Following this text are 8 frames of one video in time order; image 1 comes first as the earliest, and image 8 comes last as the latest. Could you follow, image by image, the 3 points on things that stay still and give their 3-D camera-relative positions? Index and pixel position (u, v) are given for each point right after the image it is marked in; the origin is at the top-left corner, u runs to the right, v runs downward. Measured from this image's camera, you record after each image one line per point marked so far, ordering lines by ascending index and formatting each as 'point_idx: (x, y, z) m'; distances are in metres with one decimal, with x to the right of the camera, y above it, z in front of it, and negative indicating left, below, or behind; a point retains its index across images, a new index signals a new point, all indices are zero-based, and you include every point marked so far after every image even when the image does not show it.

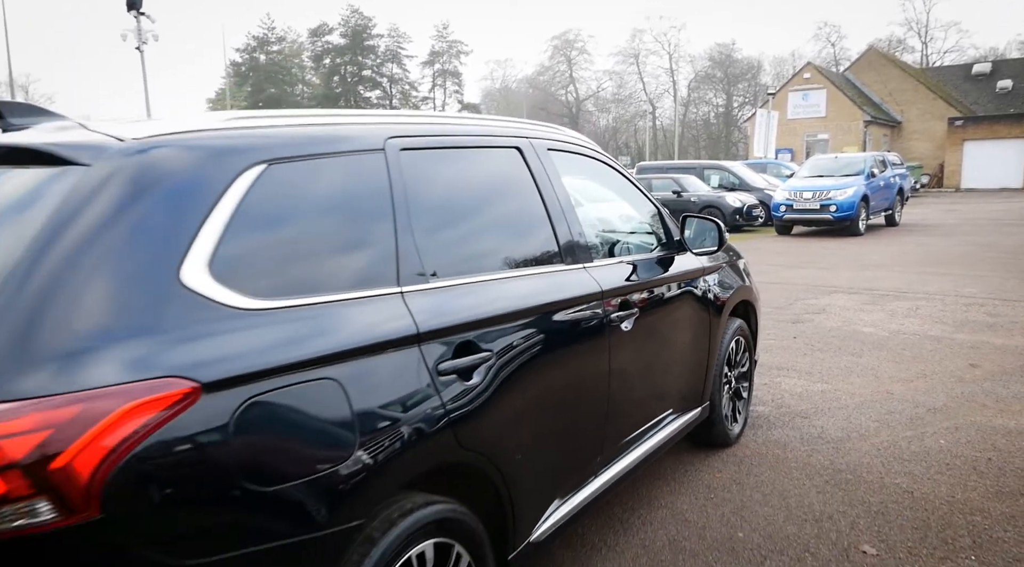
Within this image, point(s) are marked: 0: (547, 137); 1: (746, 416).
0: (+0.1, +0.6, +3.0) m
1: (+1.4, -0.8, +4.2) m
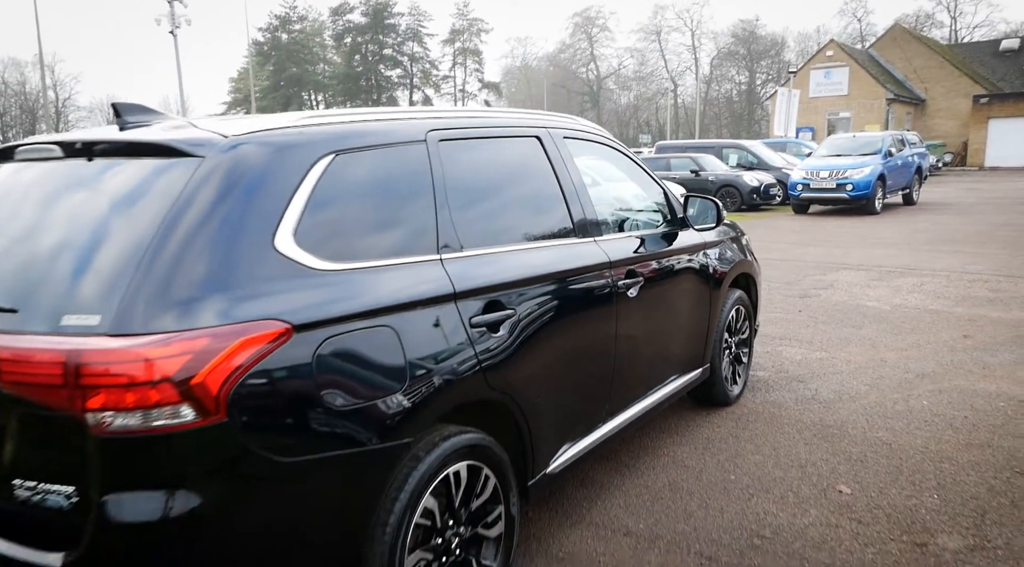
0: (+0.2, +0.8, +3.4) m
1: (+1.5, -0.6, +4.6) m
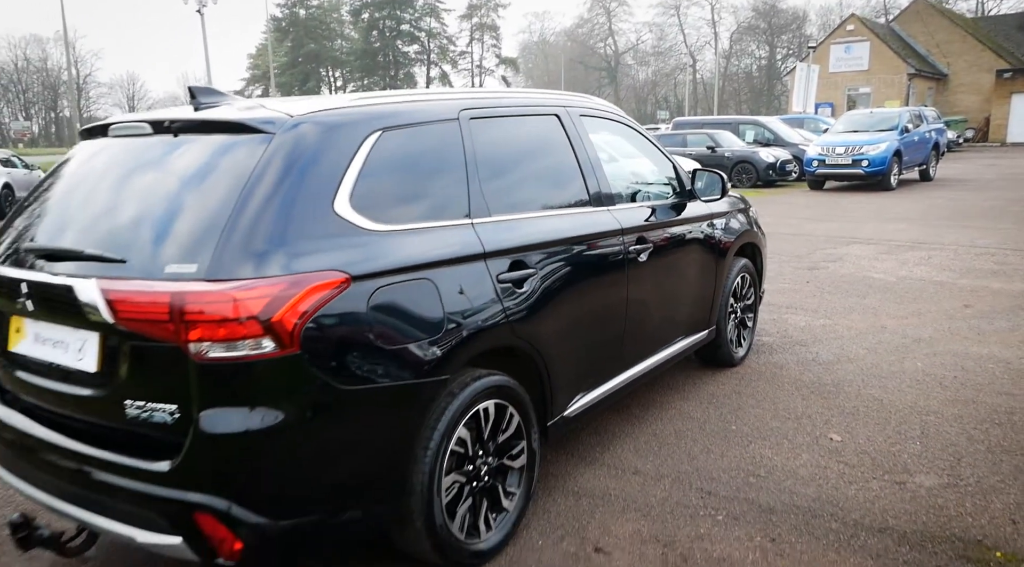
0: (+0.4, +0.9, +3.7) m
1: (+1.7, -0.4, +4.9) m
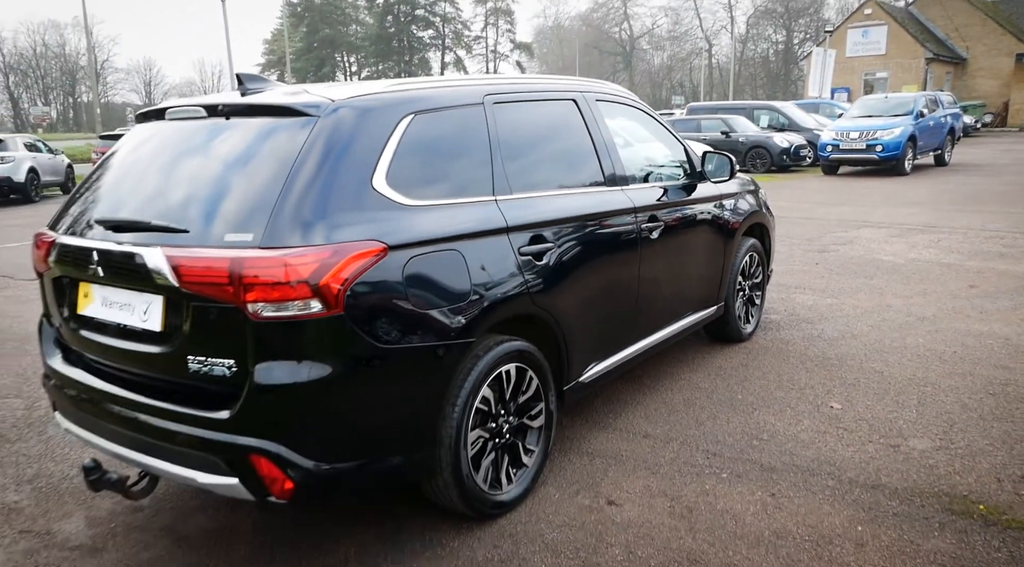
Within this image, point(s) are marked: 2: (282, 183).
0: (+0.5, +1.1, +3.9) m
1: (+1.8, -0.3, +5.1) m
2: (-0.7, +0.3, +2.3) m
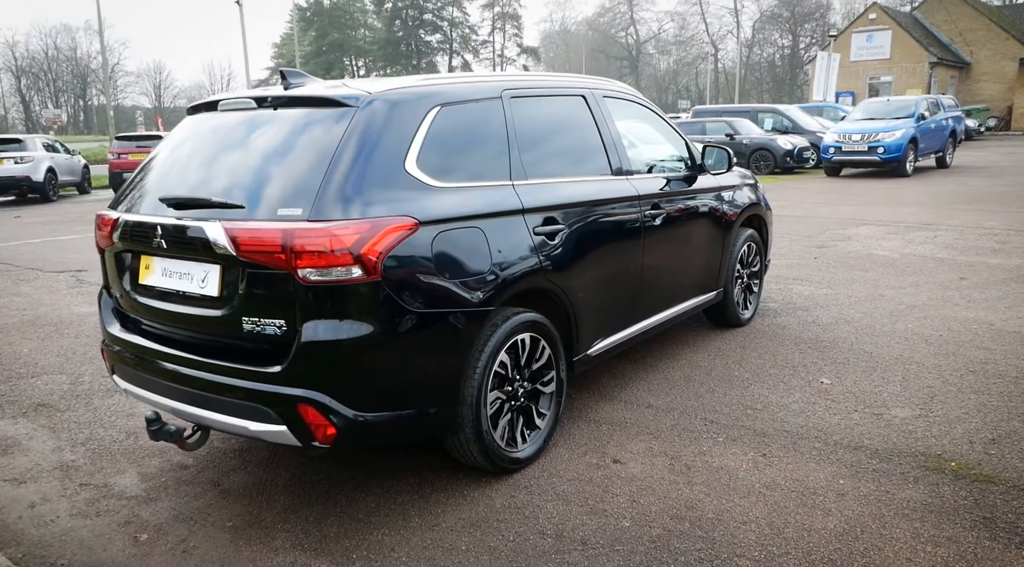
0: (+0.5, +1.2, +4.2) m
1: (+1.9, -0.2, +5.3) m
2: (-0.7, +0.5, +2.6) m
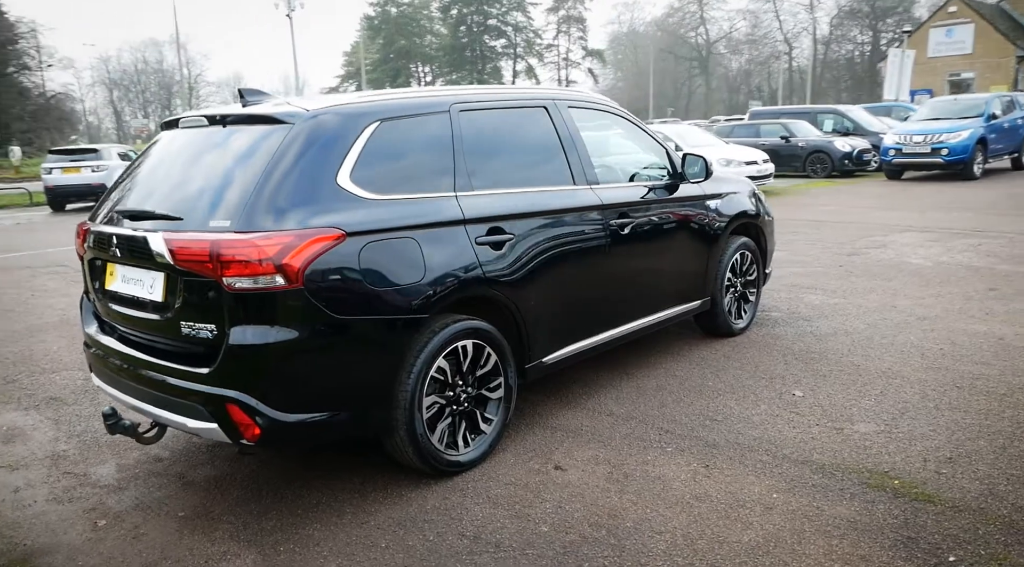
0: (+0.4, +1.1, +4.2) m
1: (+1.8, -0.2, +5.2) m
2: (-1.0, +0.4, +2.8) m
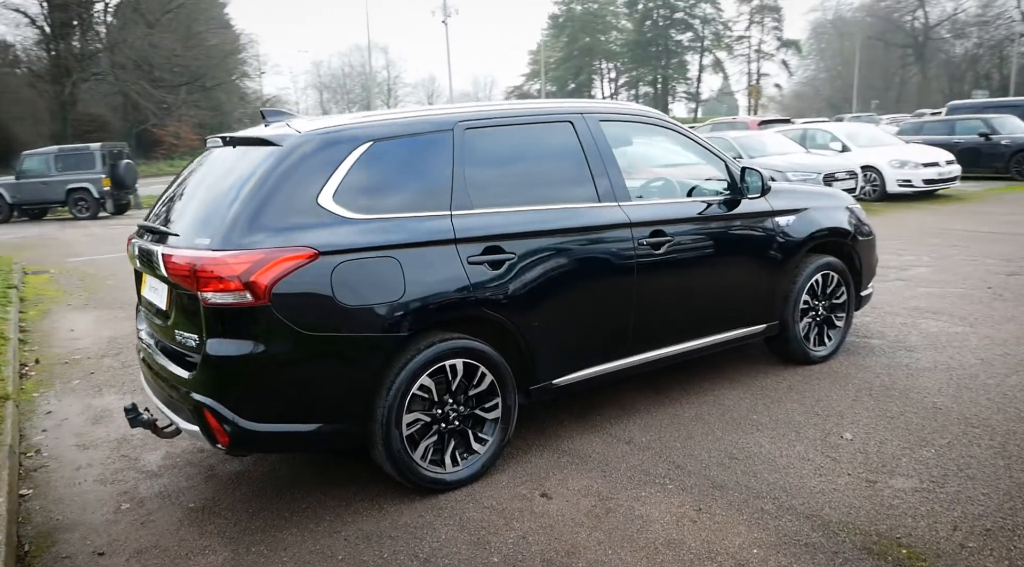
0: (+0.6, +1.0, +4.0) m
1: (+2.2, -0.4, +4.7) m
2: (-1.1, +0.4, +3.0) m
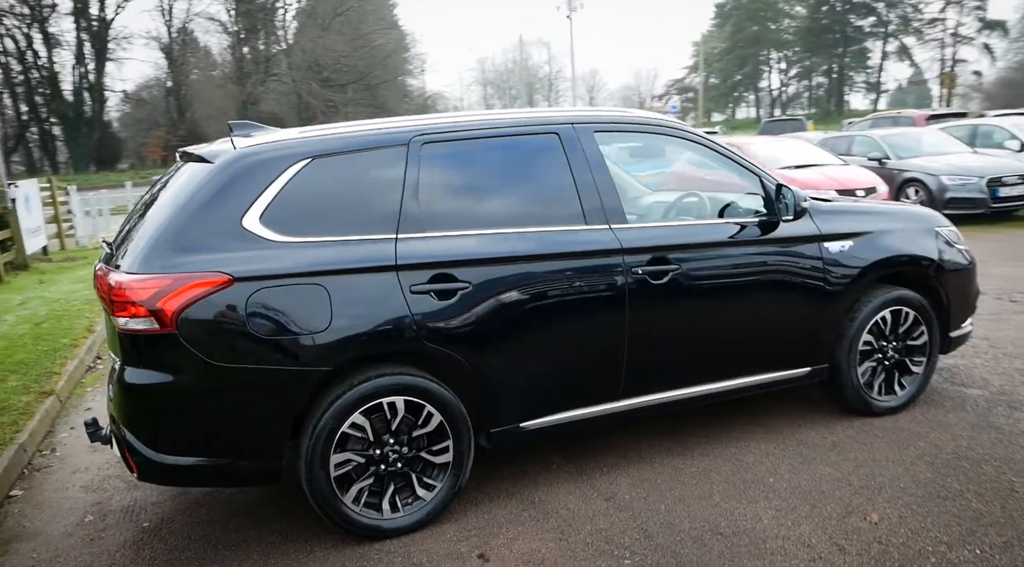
0: (+0.6, +0.8, +3.6) m
1: (+2.2, -0.6, +3.9) m
2: (-1.3, +0.3, +2.9) m
